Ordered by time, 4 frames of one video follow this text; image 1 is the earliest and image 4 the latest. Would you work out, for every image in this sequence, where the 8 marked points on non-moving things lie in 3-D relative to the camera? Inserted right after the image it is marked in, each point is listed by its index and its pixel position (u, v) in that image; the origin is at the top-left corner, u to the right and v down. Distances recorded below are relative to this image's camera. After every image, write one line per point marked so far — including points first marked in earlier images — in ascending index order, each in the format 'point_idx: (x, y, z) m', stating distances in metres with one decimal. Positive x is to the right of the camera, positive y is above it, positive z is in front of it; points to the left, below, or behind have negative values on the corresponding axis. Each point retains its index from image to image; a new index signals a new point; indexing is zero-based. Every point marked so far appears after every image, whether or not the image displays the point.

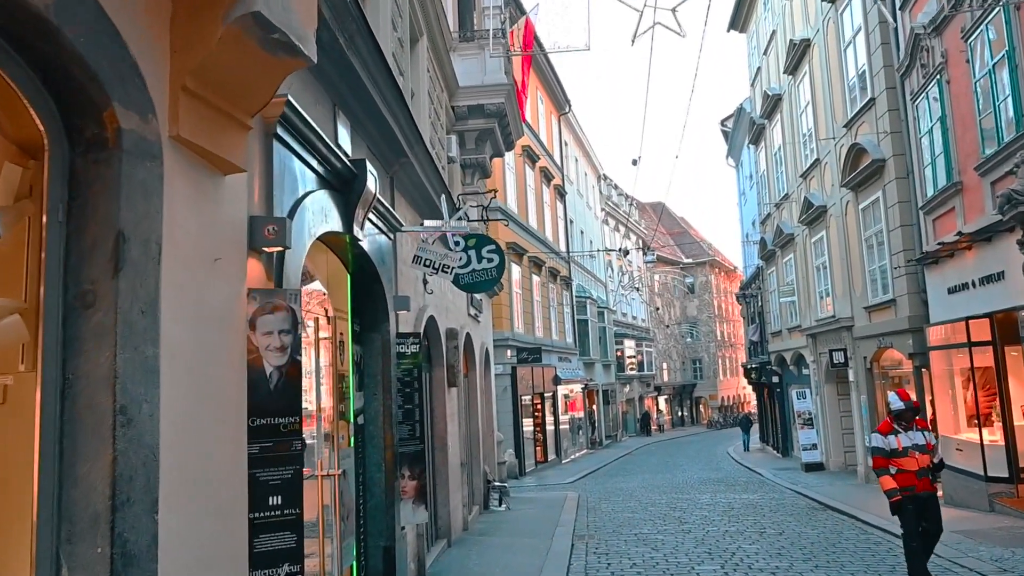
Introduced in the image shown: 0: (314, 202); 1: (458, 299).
0: (-1.2, +0.5, +4.9) m
1: (-0.8, -0.2, +12.7) m
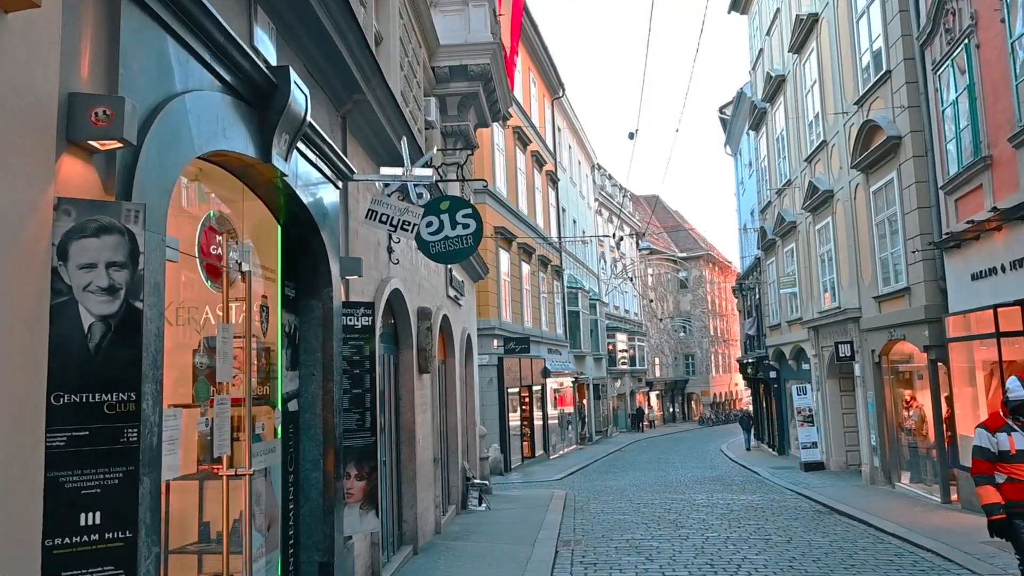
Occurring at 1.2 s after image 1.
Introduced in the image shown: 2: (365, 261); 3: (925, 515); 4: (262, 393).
0: (-1.3, +0.8, +3.7) m
1: (-1.1, +0.1, +11.5) m
2: (-1.2, +0.2, +6.8) m
3: (+6.3, -3.5, +12.9) m
4: (-1.4, -0.6, +4.9) m
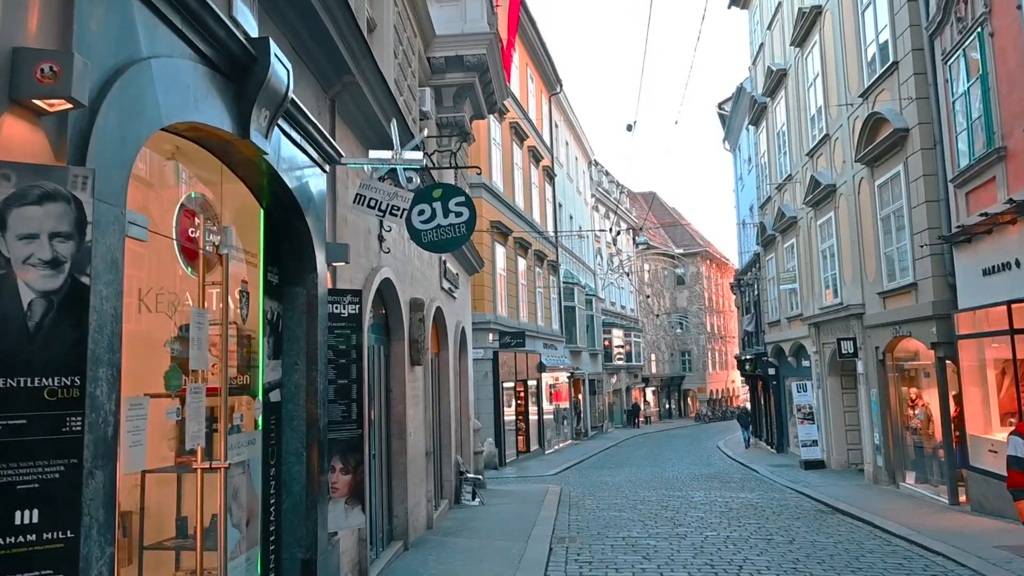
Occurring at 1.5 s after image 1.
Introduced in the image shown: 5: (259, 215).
0: (-1.3, +0.9, +3.3) m
1: (-1.1, +0.3, +11.1) m
2: (-1.2, +0.3, +6.4) m
3: (+6.2, -3.4, +12.6) m
4: (-1.5, -0.5, +4.5) m
5: (-1.5, +0.4, +5.0) m
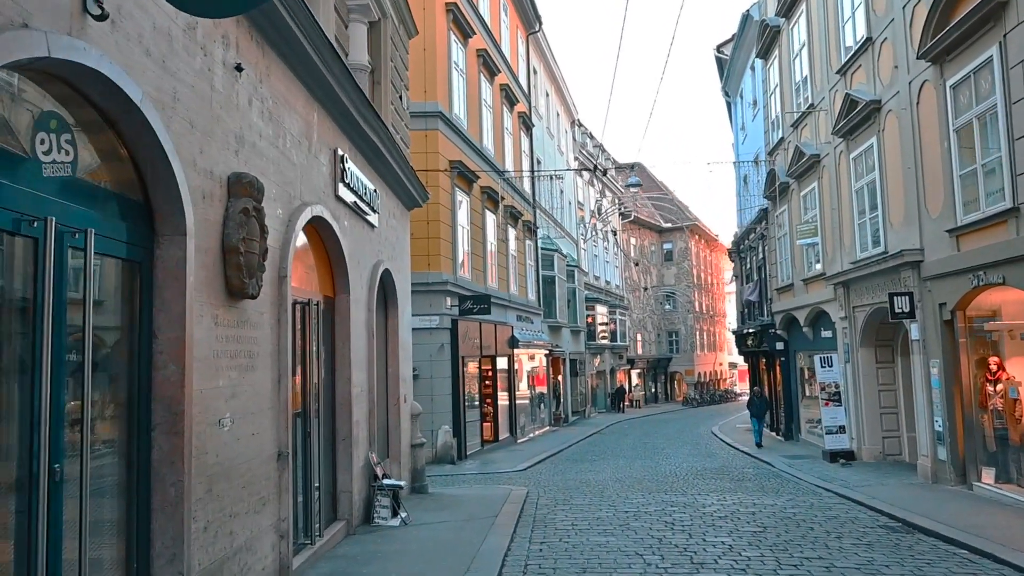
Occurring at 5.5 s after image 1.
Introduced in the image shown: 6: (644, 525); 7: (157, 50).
0: (-1.8, +1.6, -1.0) m
1: (-1.7, +1.1, +6.8) m
2: (-1.8, +1.1, +2.2) m
3: (+5.5, -2.5, +8.5) m
4: (-2.0, +0.2, +0.3) m
5: (-2.0, +1.2, +0.7) m
6: (+1.5, -2.6, +9.3) m
7: (-1.8, +1.2, +4.3) m
